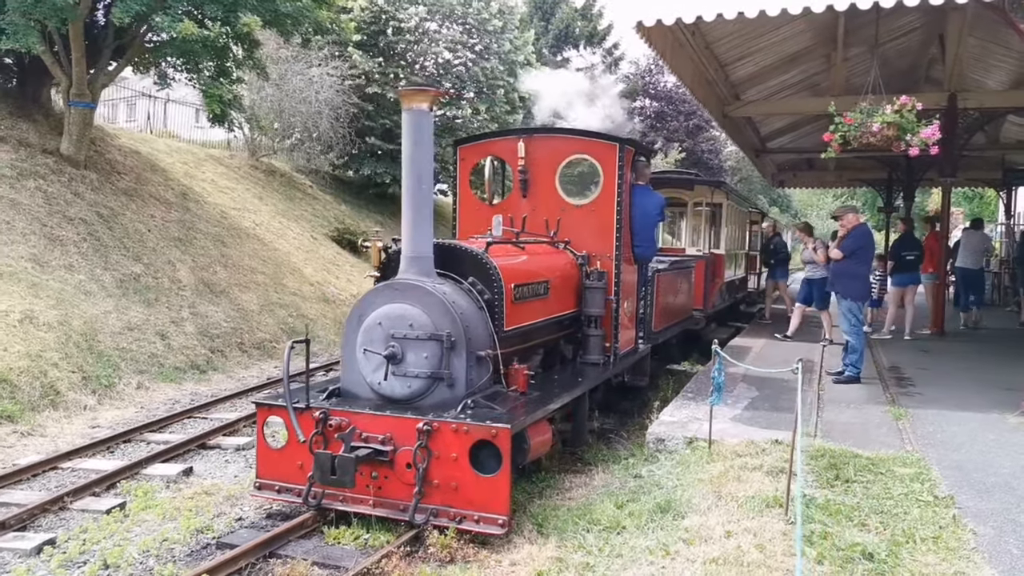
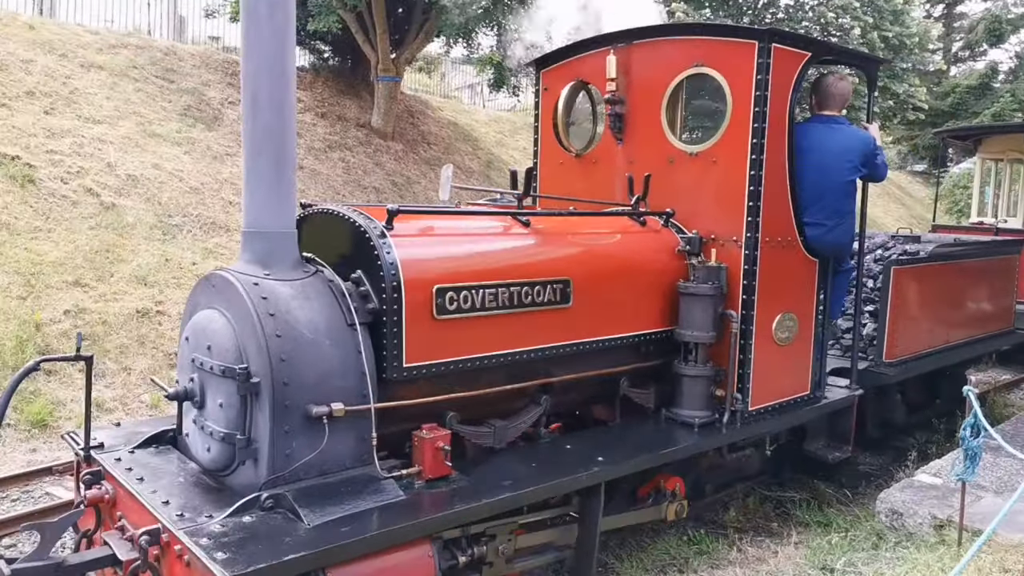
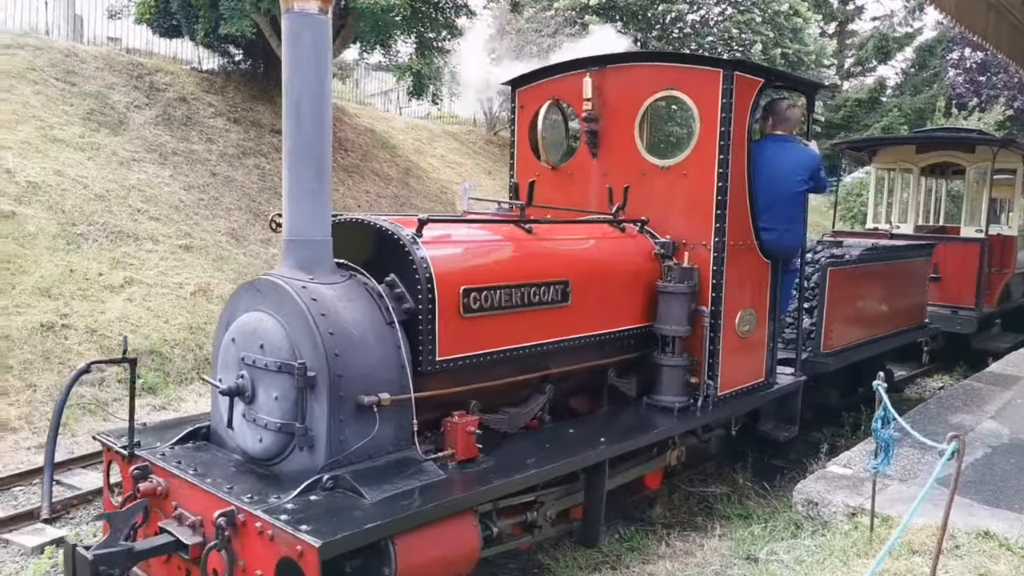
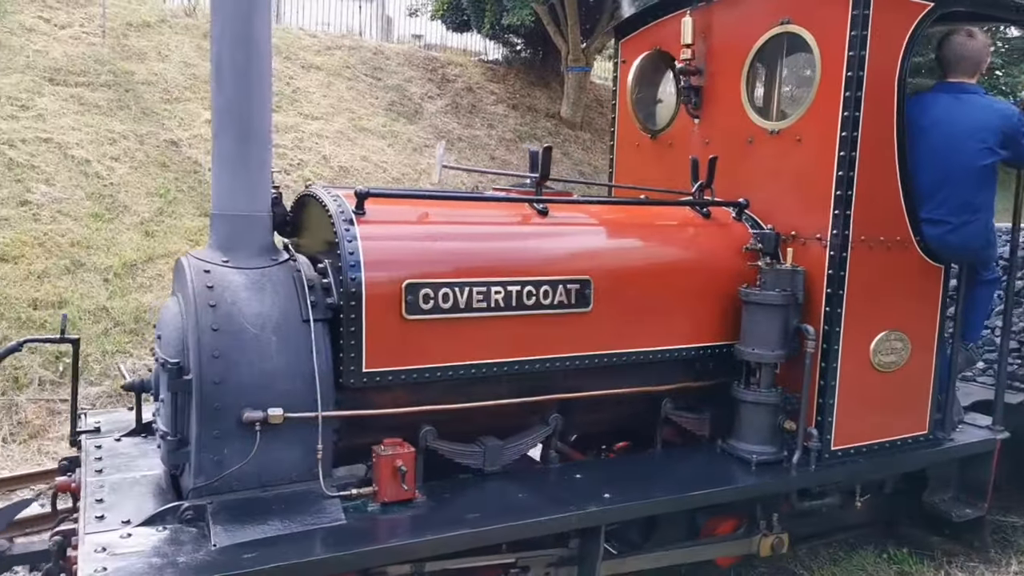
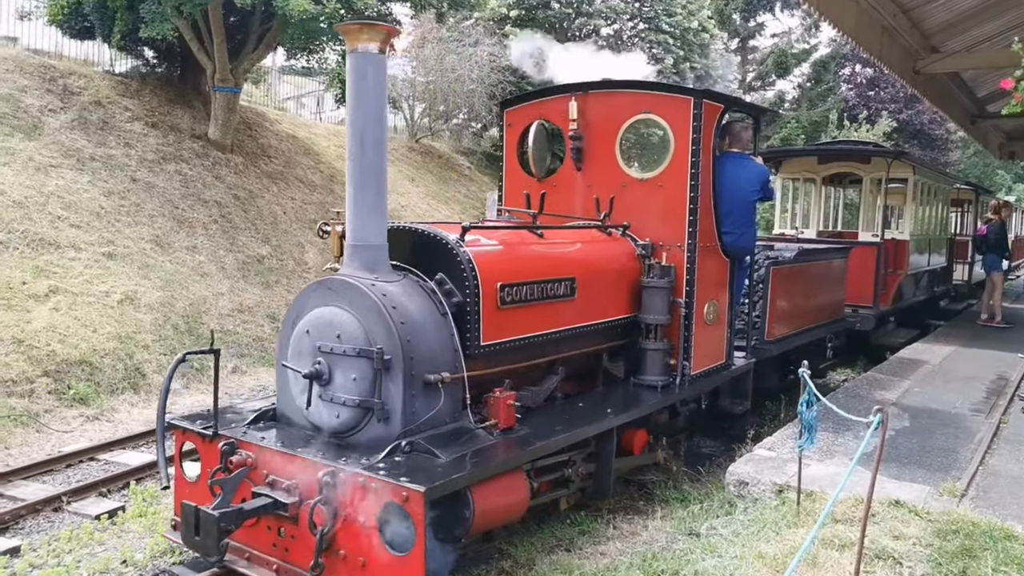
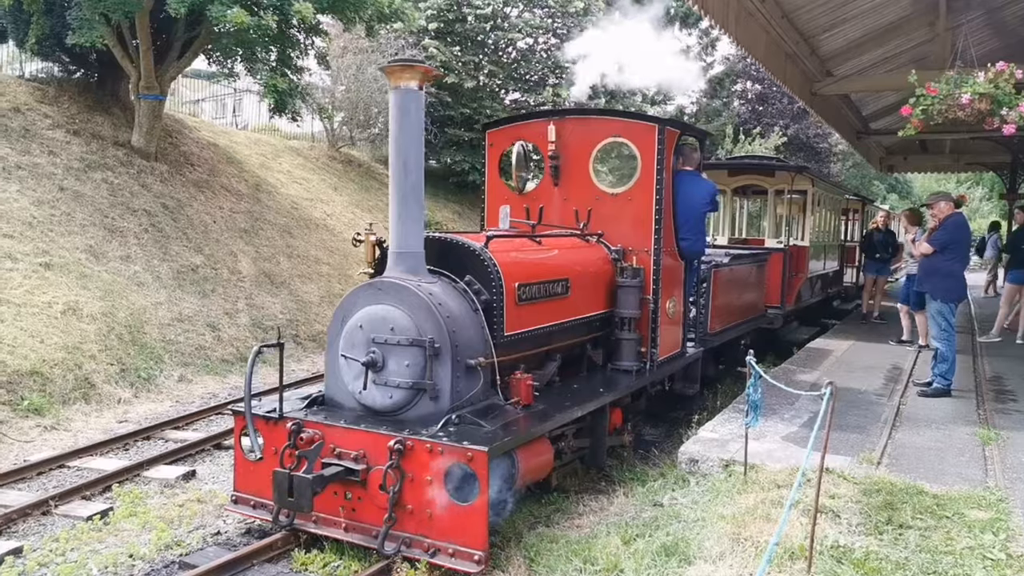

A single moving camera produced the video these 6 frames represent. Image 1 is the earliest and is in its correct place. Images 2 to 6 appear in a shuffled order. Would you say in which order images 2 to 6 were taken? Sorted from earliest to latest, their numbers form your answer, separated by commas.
6, 5, 3, 2, 4
